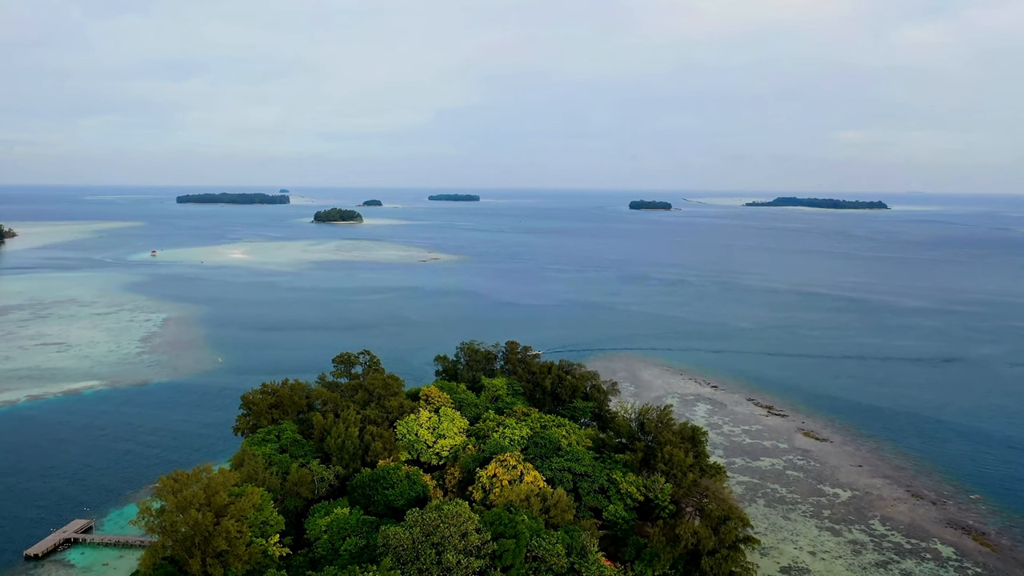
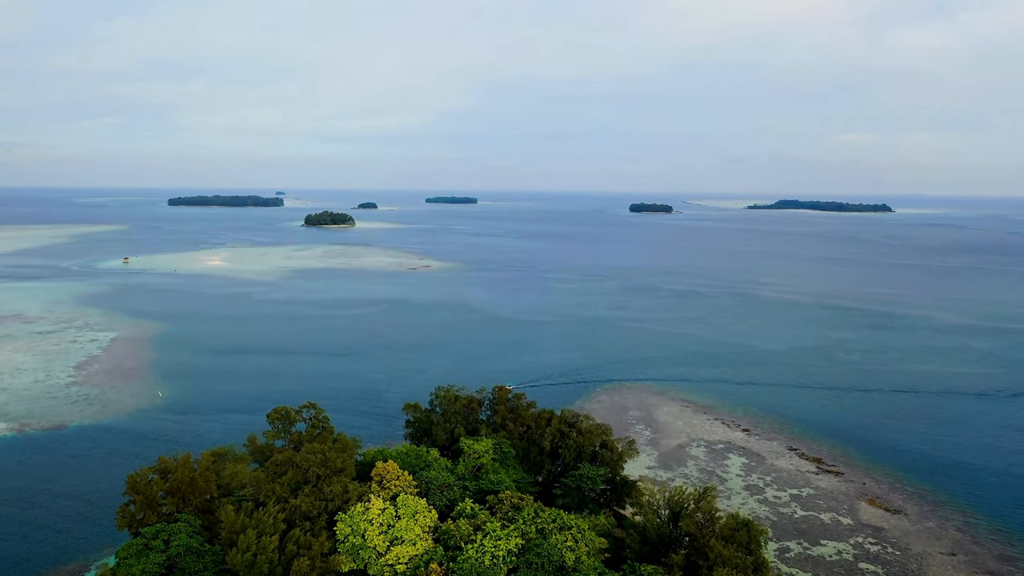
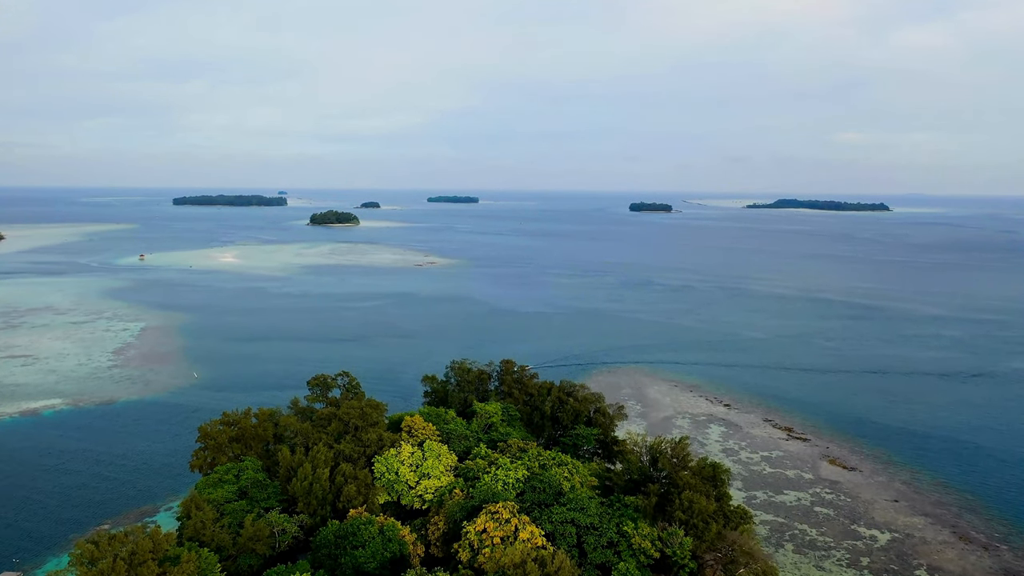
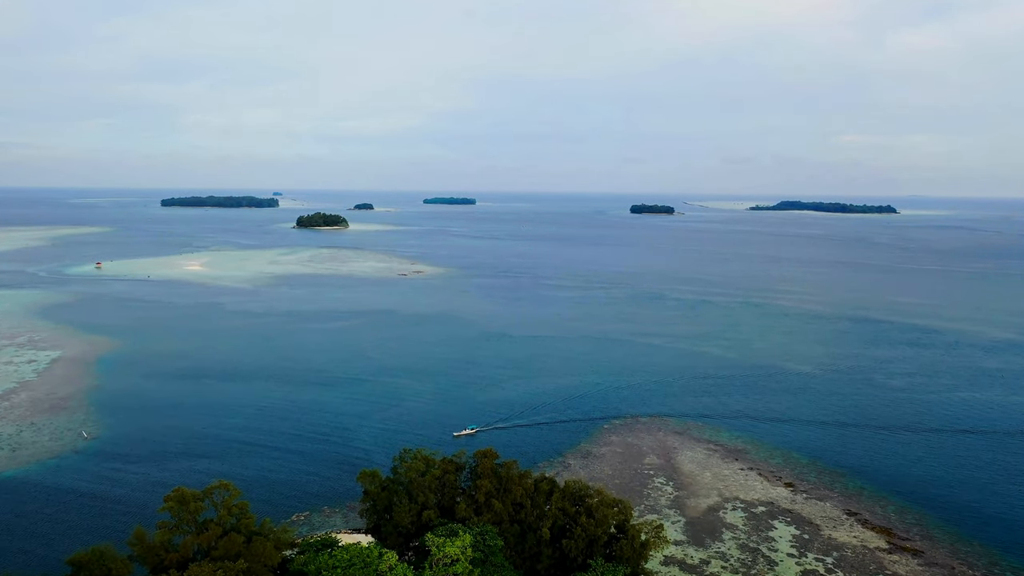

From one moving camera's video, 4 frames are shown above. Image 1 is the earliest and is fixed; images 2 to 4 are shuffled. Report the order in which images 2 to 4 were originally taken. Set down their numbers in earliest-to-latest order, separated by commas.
3, 2, 4
